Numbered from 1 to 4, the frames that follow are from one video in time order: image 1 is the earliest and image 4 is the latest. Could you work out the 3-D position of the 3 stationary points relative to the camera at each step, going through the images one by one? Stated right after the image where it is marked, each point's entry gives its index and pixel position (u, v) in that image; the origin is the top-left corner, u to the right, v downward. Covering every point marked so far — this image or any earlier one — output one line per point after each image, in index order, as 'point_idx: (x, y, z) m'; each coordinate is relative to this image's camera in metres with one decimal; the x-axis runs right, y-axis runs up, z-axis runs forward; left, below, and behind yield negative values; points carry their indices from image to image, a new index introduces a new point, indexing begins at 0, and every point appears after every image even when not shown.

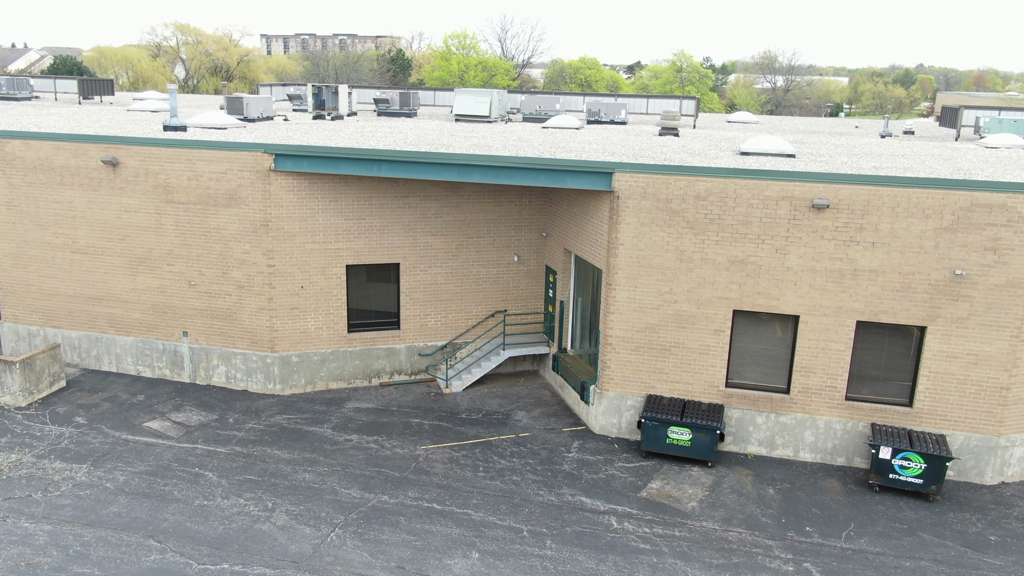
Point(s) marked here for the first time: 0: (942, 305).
0: (+8.2, -0.3, +15.4) m
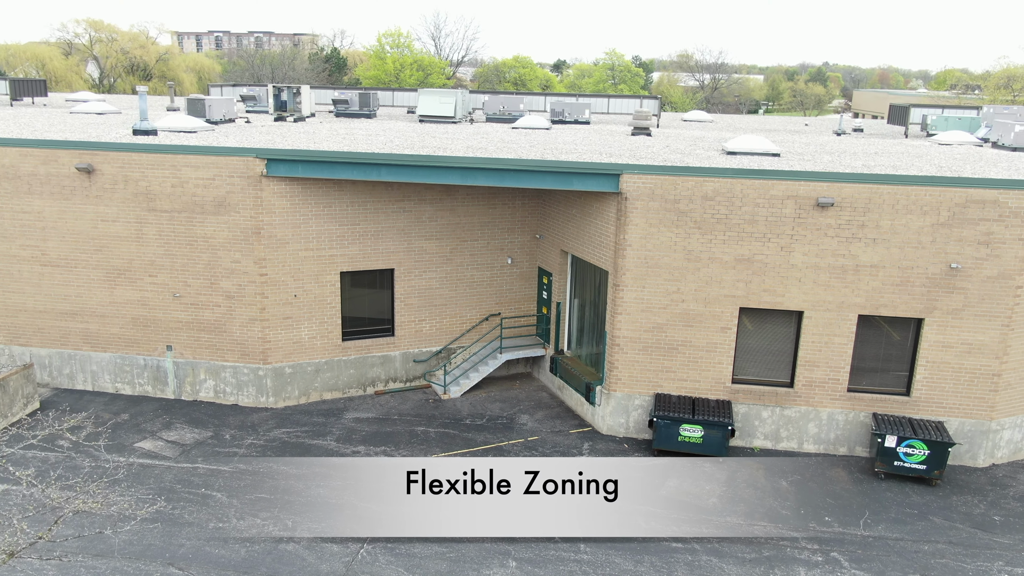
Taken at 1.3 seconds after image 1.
0: (+8.5, -0.2, +16.0) m
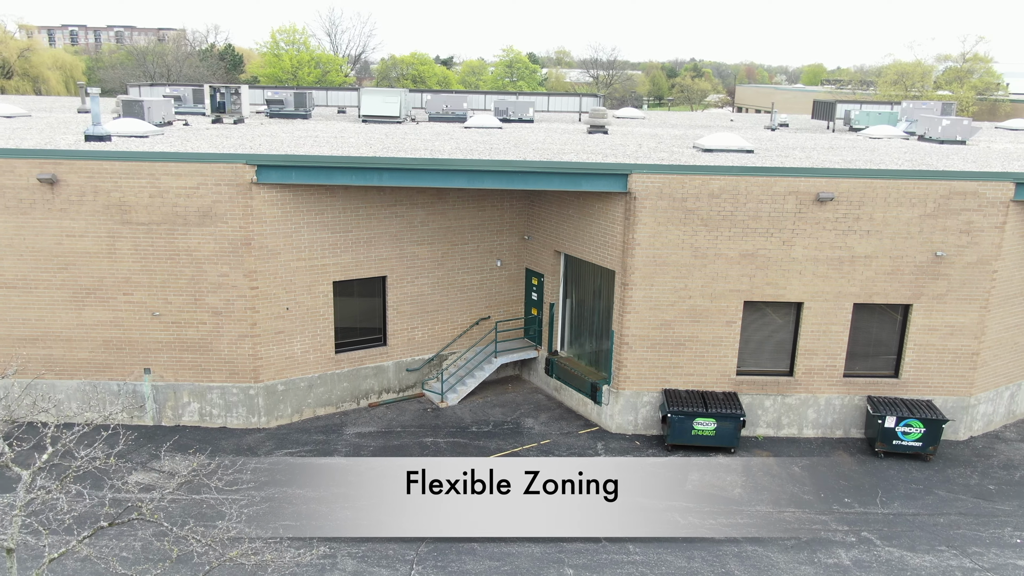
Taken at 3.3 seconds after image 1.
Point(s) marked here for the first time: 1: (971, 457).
0: (+8.7, +0.1, +17.0) m
1: (+9.8, -3.6, +17.2) m
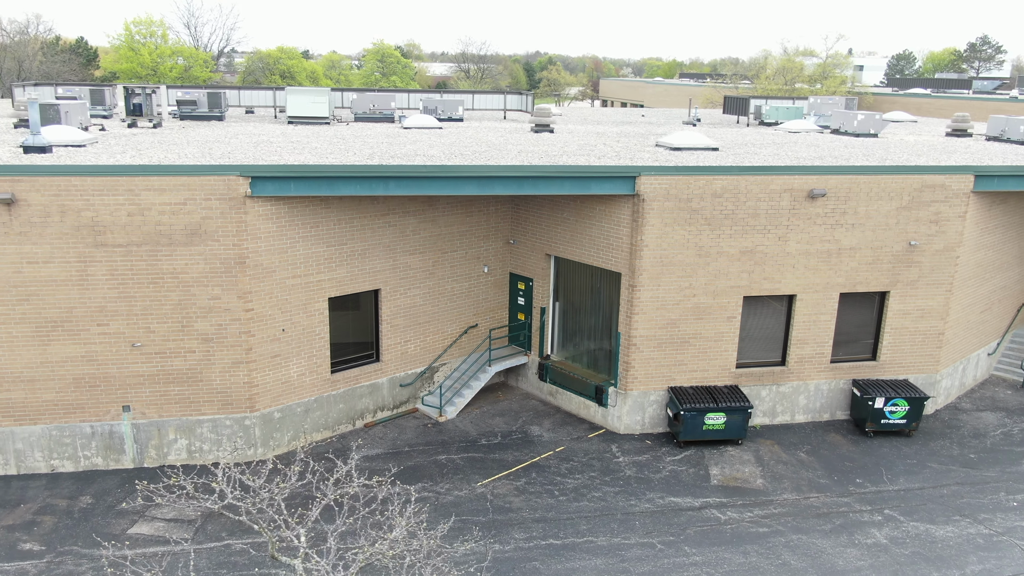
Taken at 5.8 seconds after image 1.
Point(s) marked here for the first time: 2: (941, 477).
0: (+8.8, +0.4, +18.2) m
1: (+10.0, -3.3, +18.7) m
2: (+8.8, -3.9, +16.5) m
